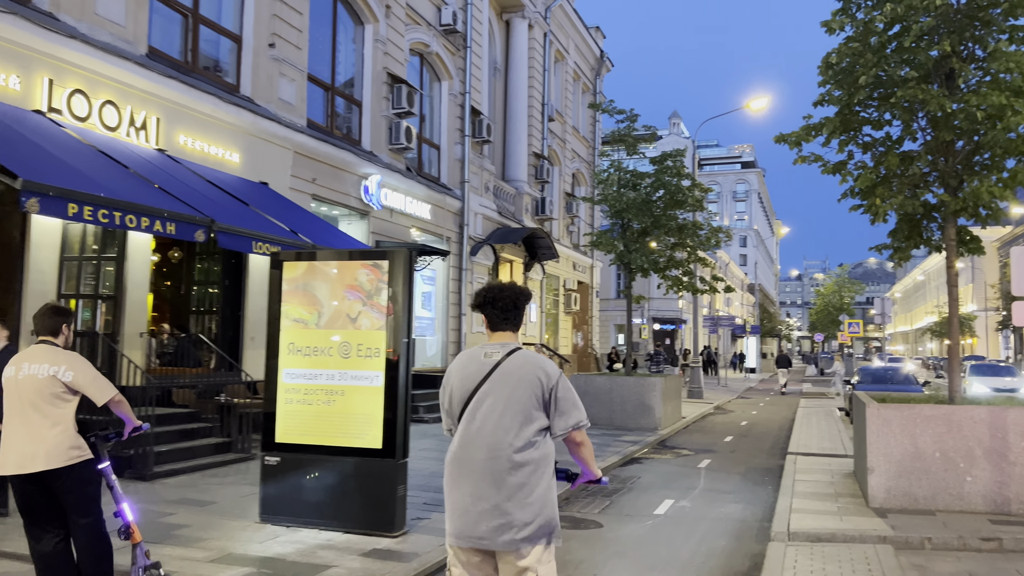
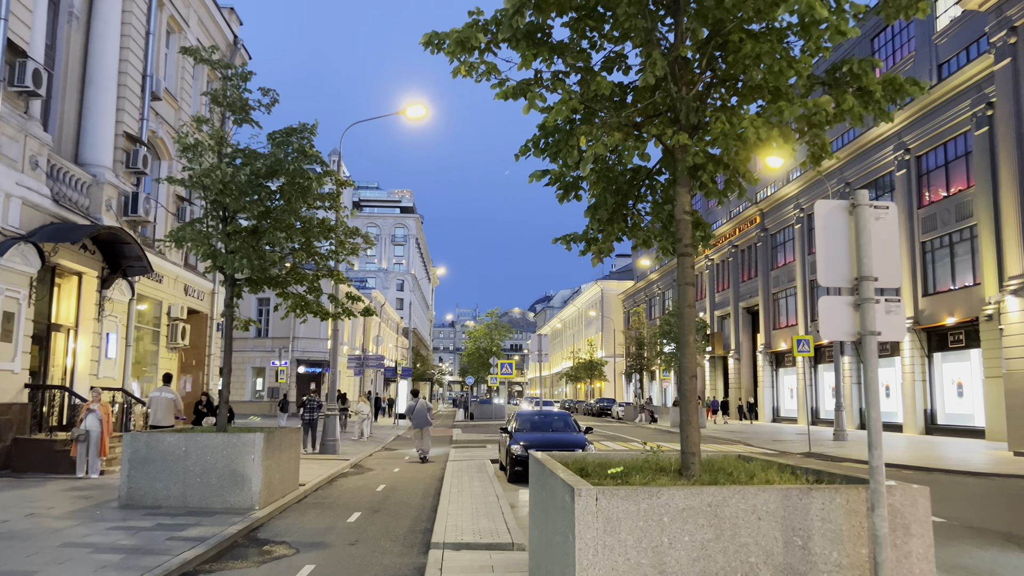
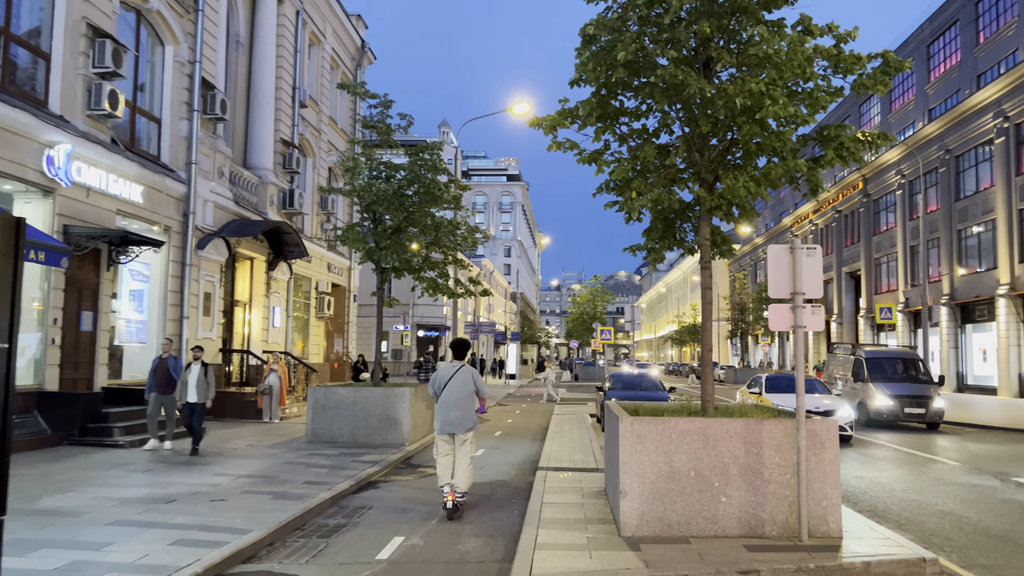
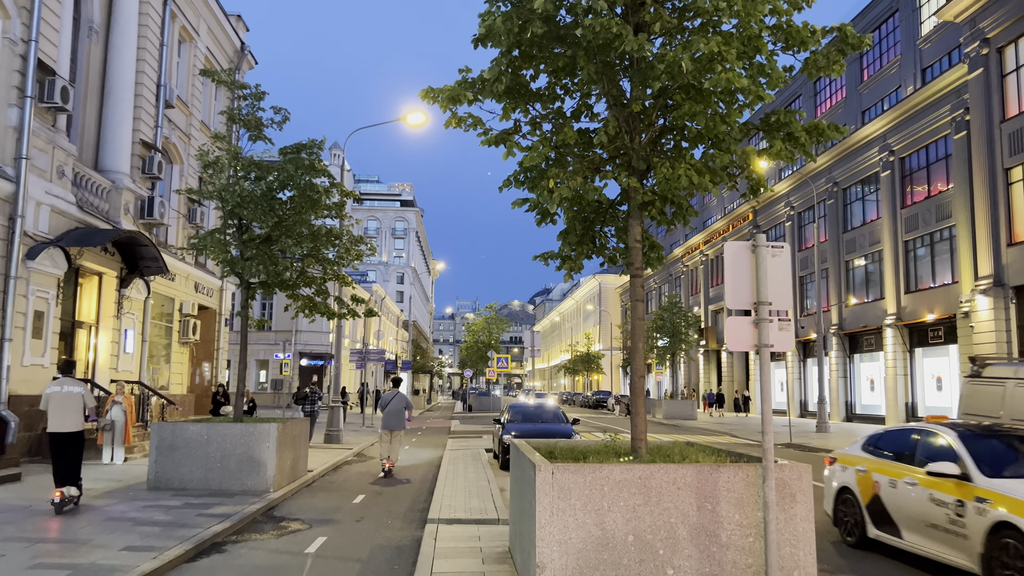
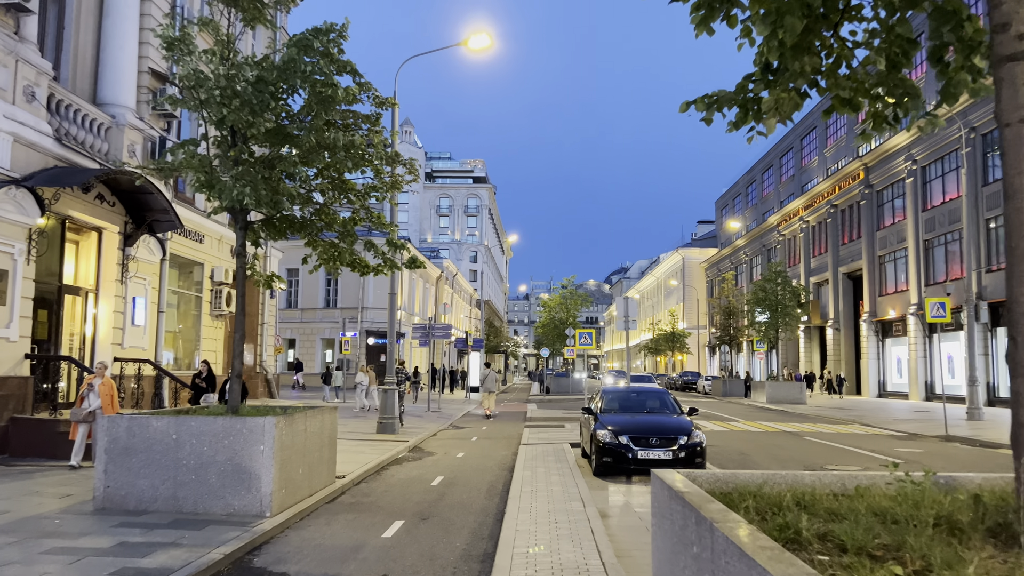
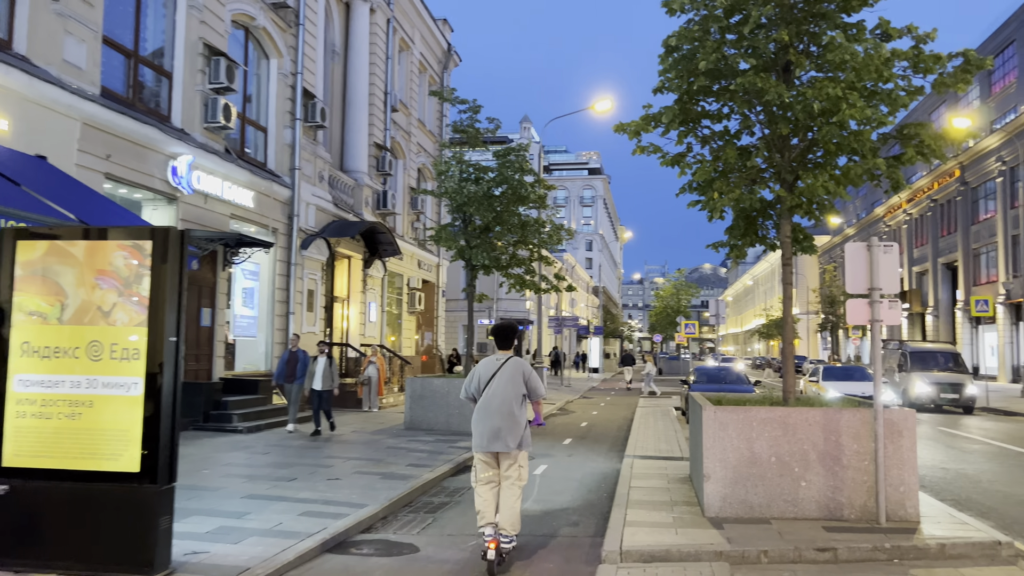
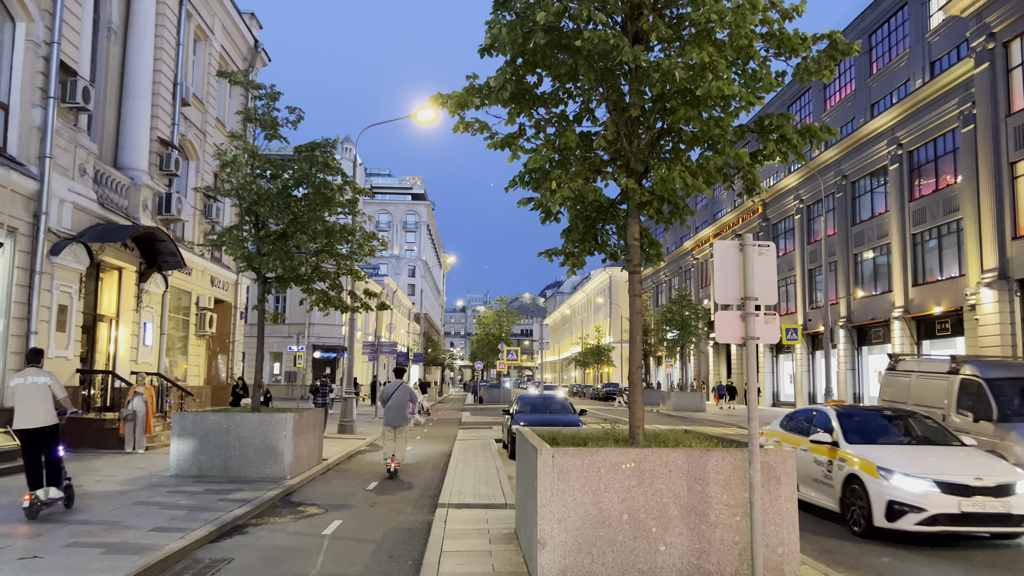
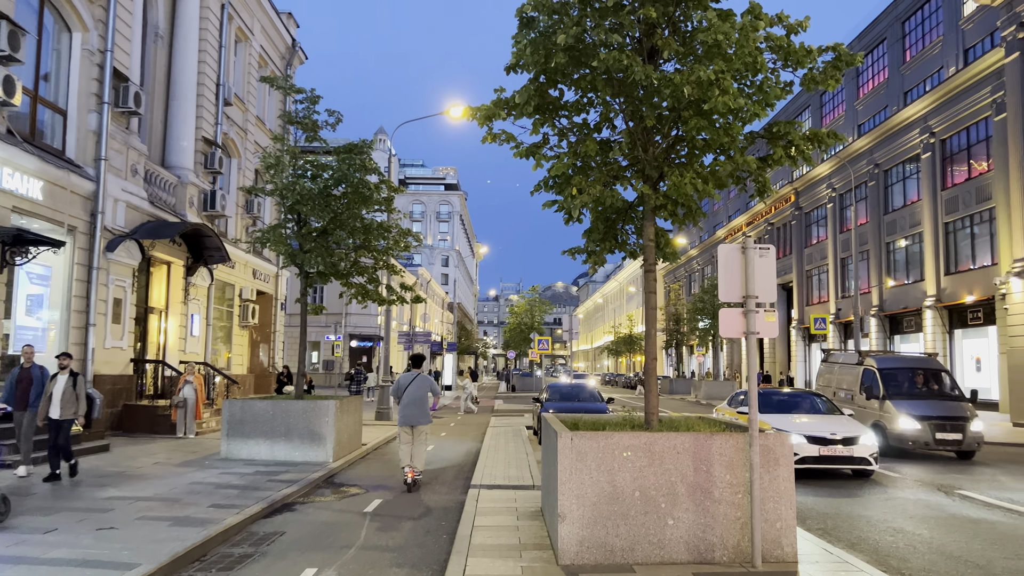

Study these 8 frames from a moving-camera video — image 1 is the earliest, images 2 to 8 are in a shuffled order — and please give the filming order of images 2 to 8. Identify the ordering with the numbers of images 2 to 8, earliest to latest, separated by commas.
6, 3, 8, 7, 4, 2, 5
